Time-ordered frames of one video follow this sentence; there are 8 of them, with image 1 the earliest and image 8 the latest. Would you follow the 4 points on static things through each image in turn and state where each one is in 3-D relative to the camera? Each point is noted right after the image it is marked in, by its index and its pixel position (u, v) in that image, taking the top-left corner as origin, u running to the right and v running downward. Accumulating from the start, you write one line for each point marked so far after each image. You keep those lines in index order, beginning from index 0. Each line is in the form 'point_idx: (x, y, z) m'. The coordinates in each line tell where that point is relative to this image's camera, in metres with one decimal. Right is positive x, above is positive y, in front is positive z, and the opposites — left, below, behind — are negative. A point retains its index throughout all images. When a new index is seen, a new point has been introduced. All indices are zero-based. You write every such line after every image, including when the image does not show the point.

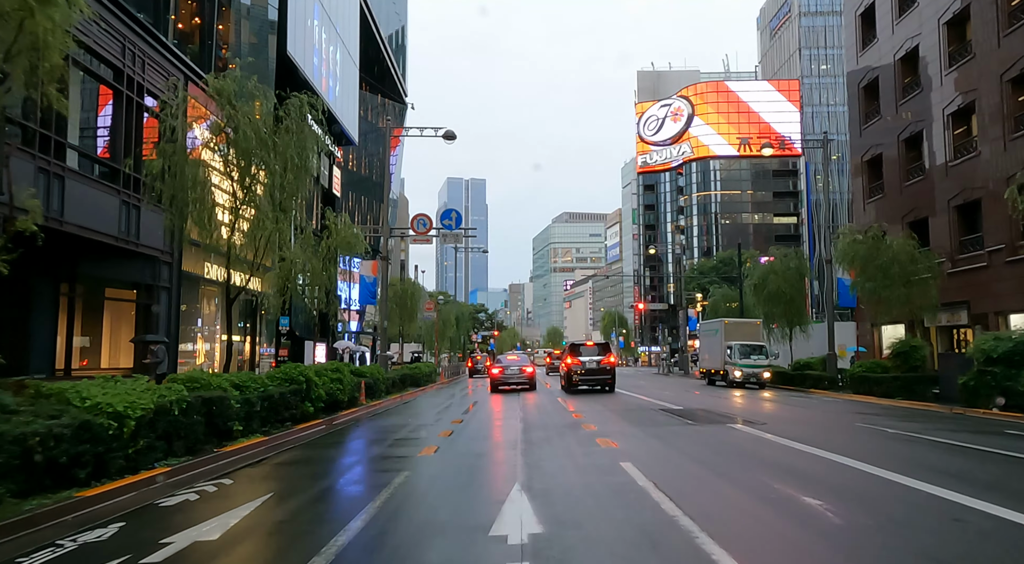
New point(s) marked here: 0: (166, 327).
0: (-9.8, -1.2, +20.5) m
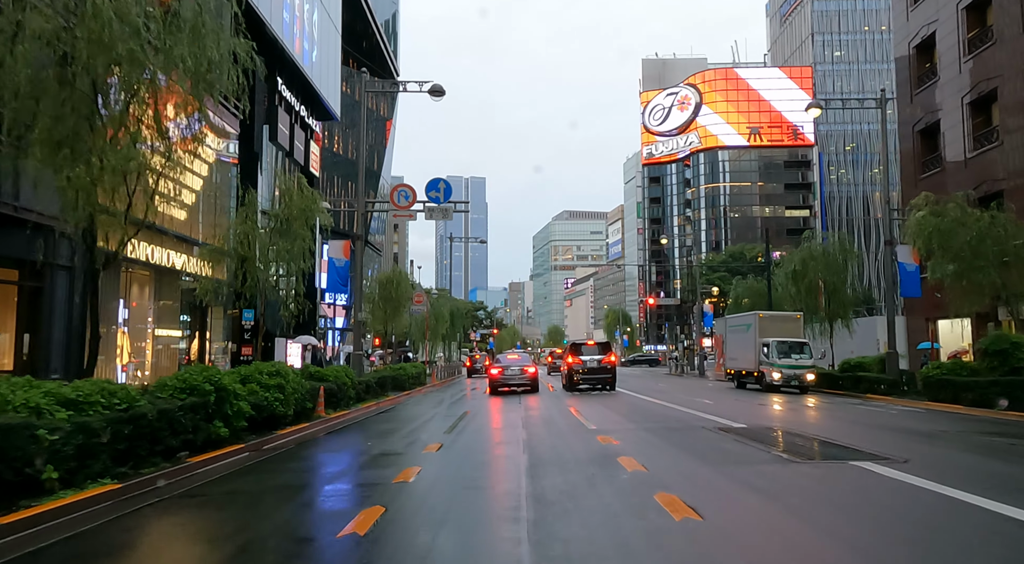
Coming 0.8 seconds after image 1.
0: (-9.8, -0.7, +16.1) m
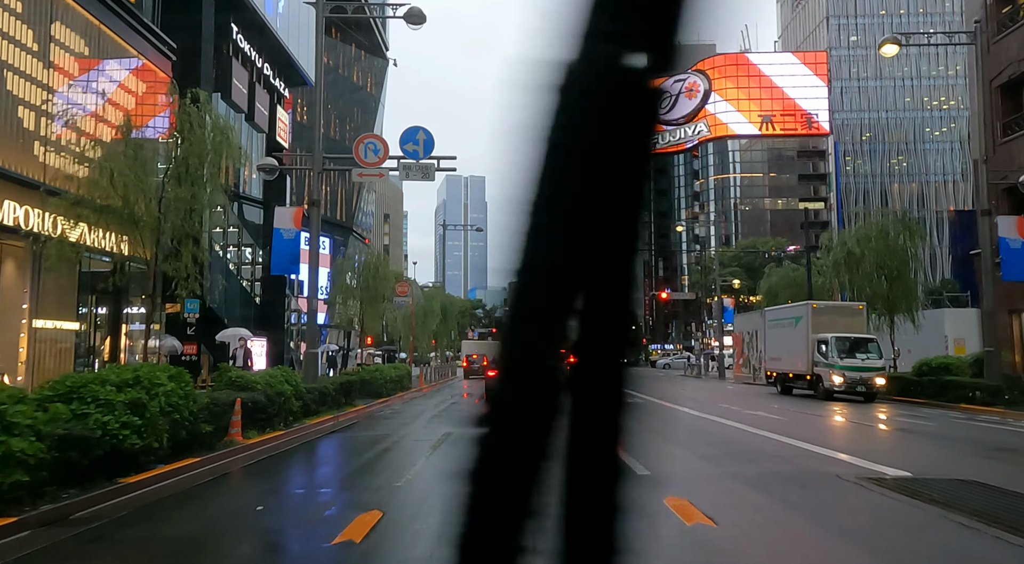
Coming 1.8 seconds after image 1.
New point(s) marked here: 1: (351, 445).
0: (-9.8, -0.2, +11.2) m
1: (-3.1, -3.1, +14.0) m
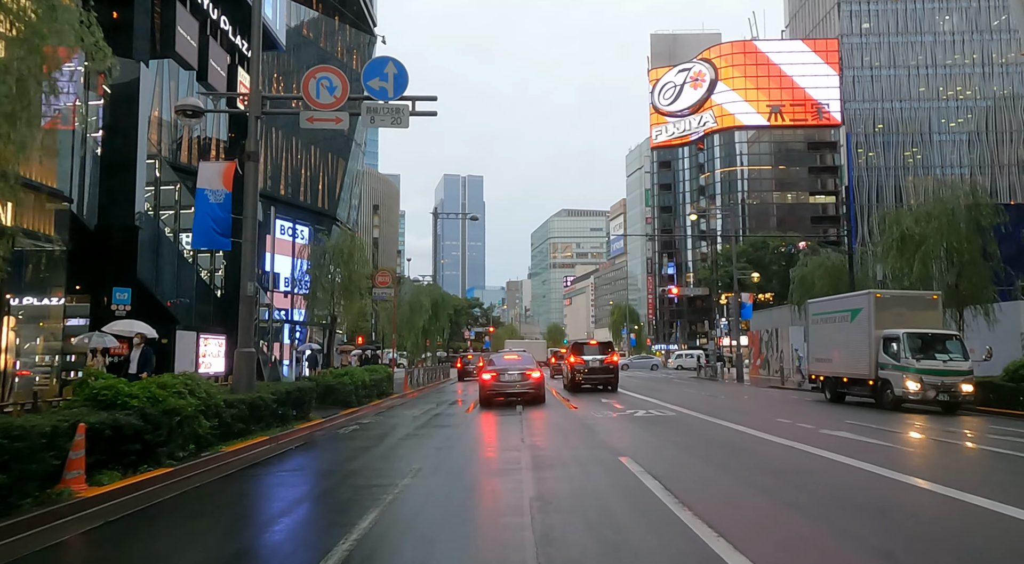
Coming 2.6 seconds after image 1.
0: (-9.8, +0.2, +7.2) m
1: (-3.1, -2.7, +9.9) m
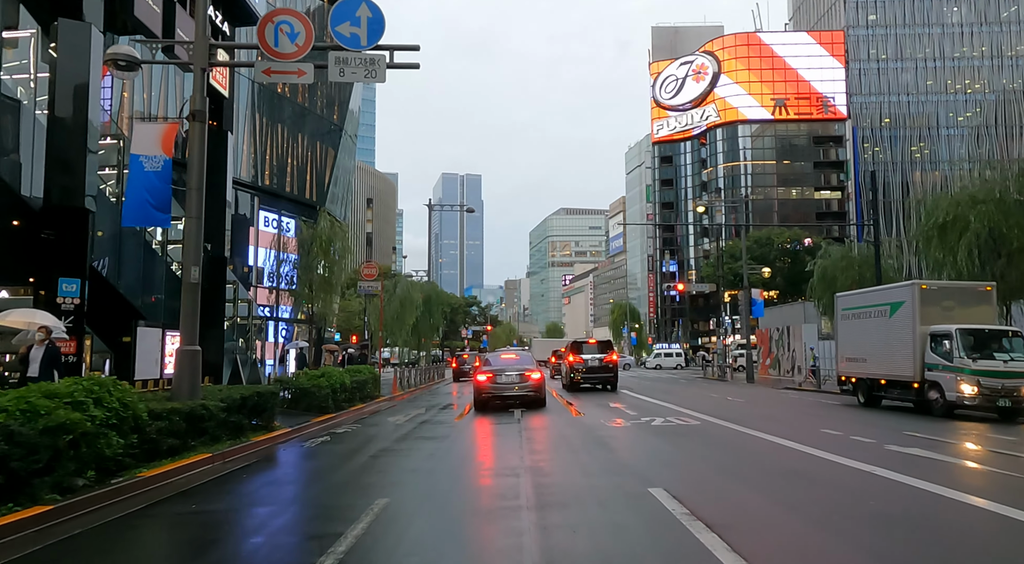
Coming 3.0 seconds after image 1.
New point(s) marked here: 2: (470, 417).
0: (-9.8, +0.4, +5.0) m
1: (-3.1, -2.5, +7.7) m
2: (-1.1, -3.5, +18.8) m
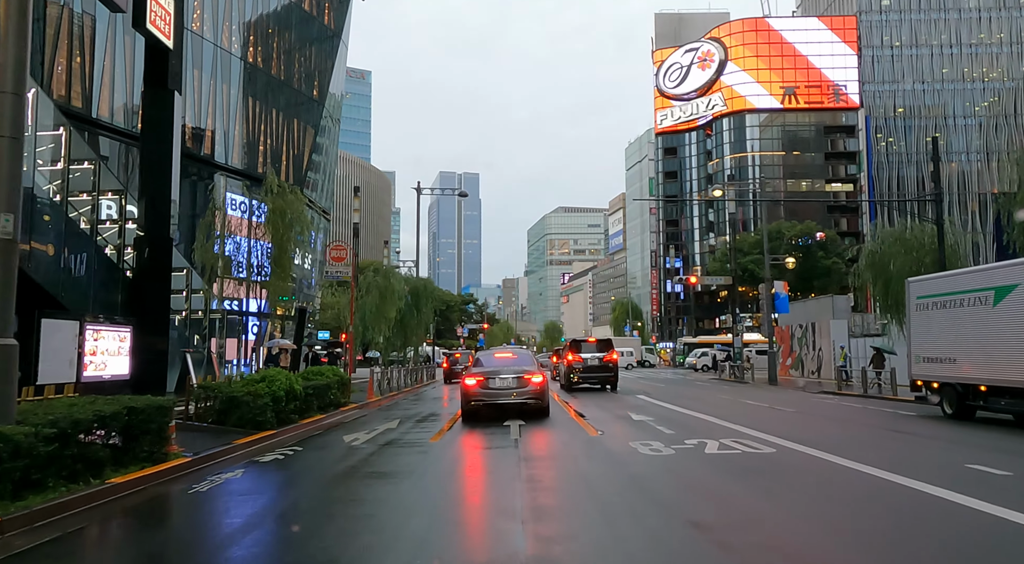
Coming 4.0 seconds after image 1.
0: (-9.9, +0.8, +1.0) m
1: (-3.2, -2.1, +3.8) m
2: (-1.2, -3.1, +14.9) m
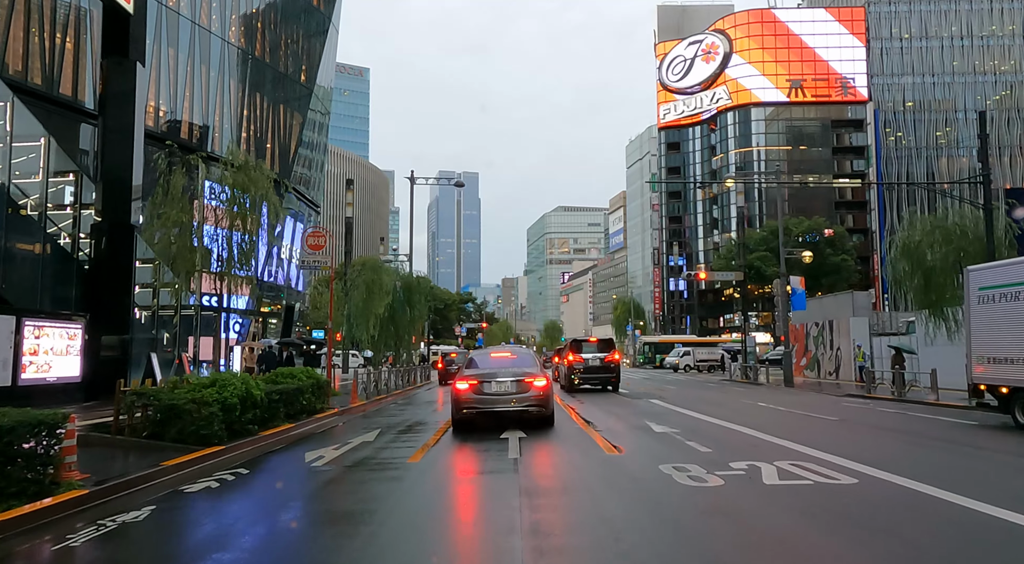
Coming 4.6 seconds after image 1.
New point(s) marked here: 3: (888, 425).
0: (-9.9, +1.1, -1.2) m
1: (-3.2, -1.8, +1.6) m
2: (-1.2, -2.8, +12.7) m
3: (+8.0, -3.0, +15.4) m
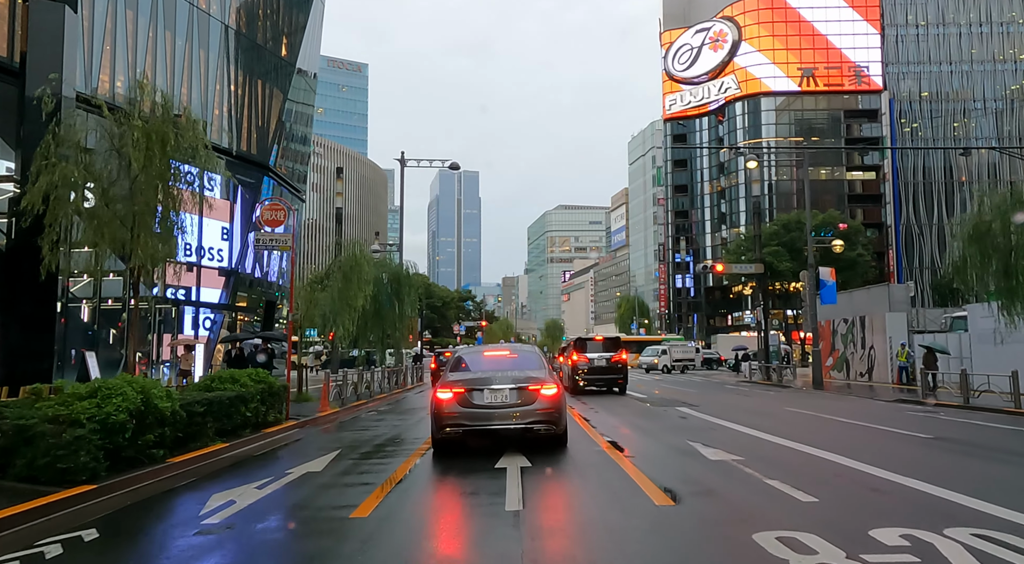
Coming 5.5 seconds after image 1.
0: (-9.9, +1.4, -4.4) m
1: (-3.2, -1.5, -1.6) m
2: (-1.2, -2.5, +9.4) m
3: (+8.0, -2.7, +12.2) m
